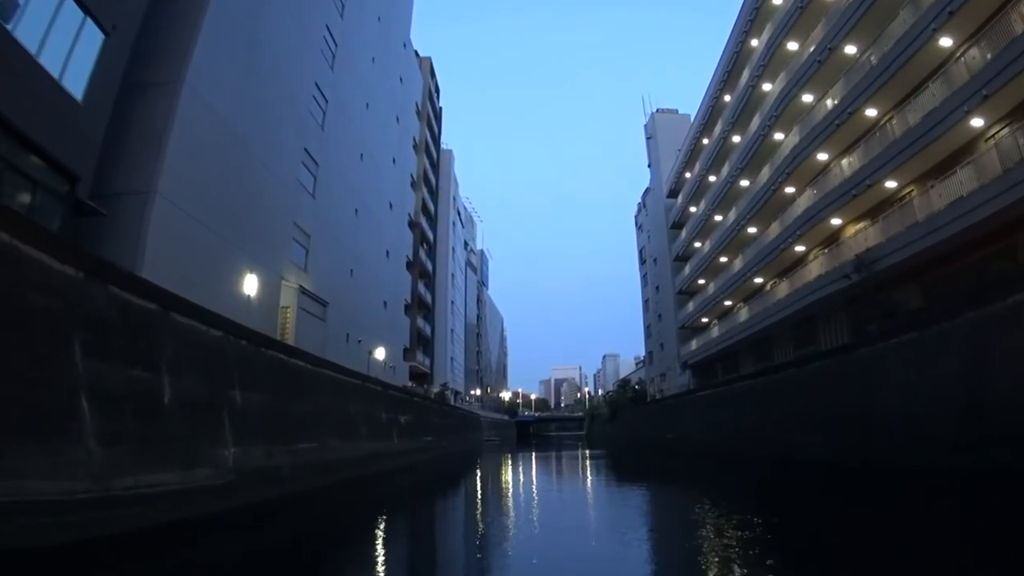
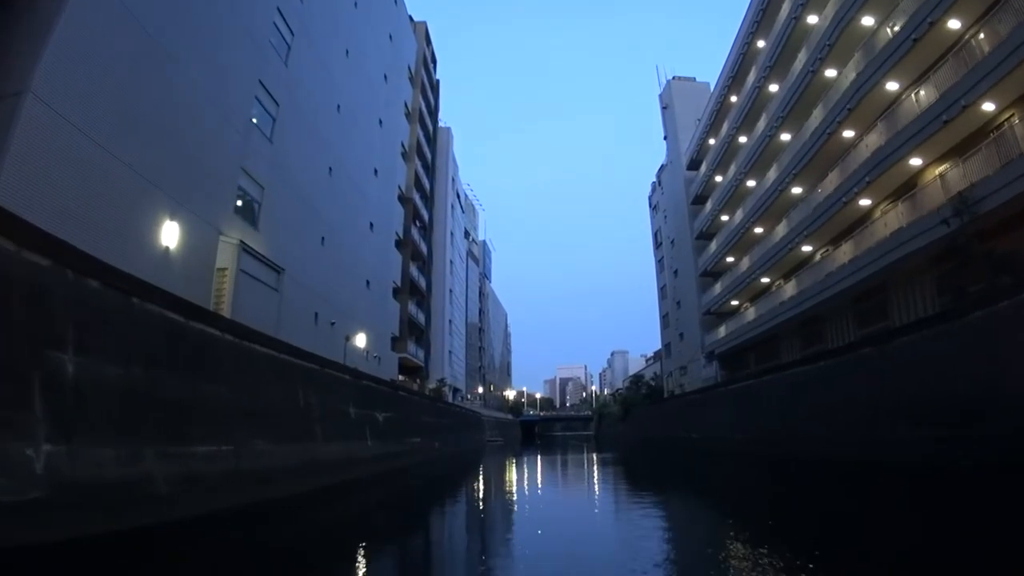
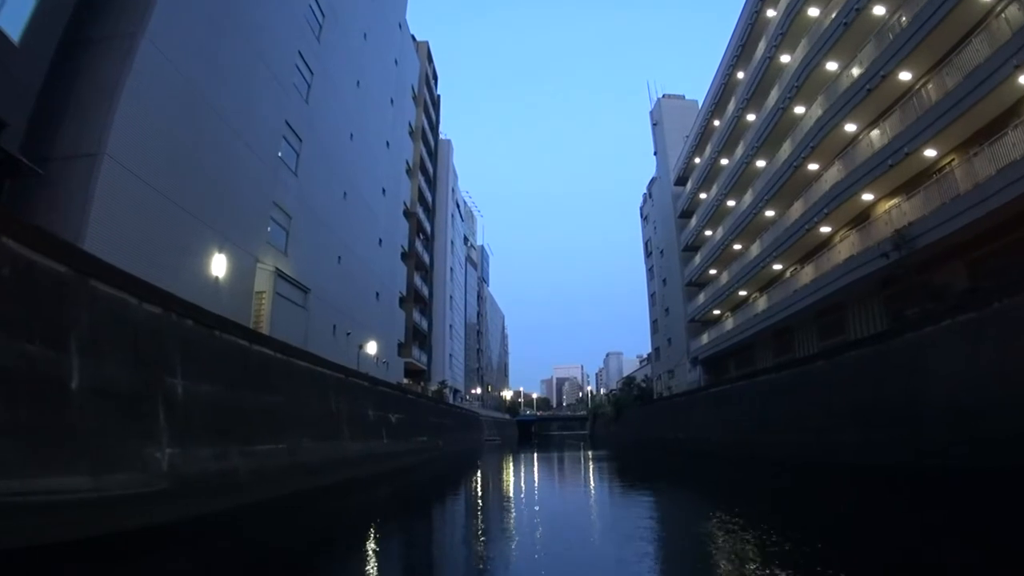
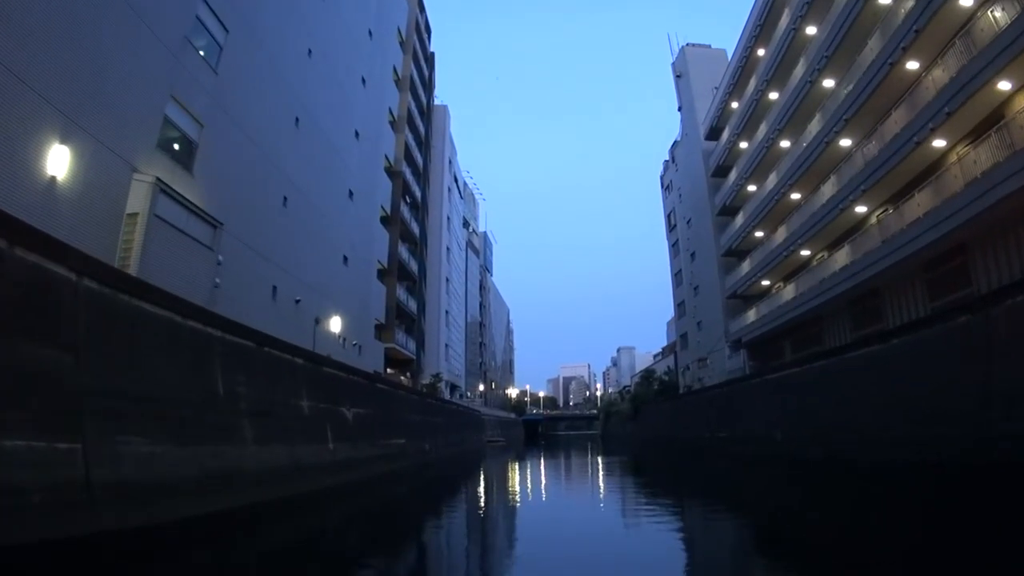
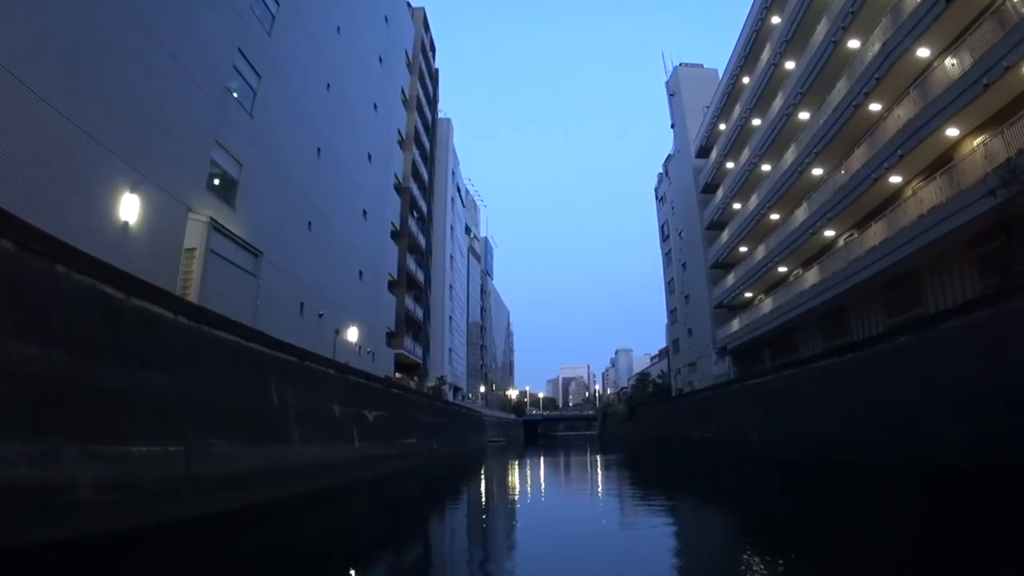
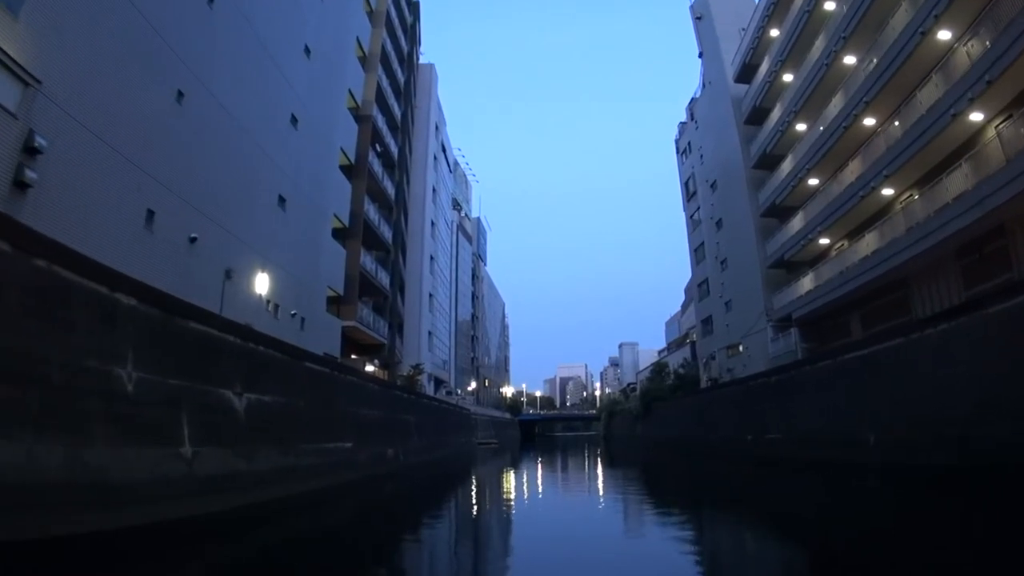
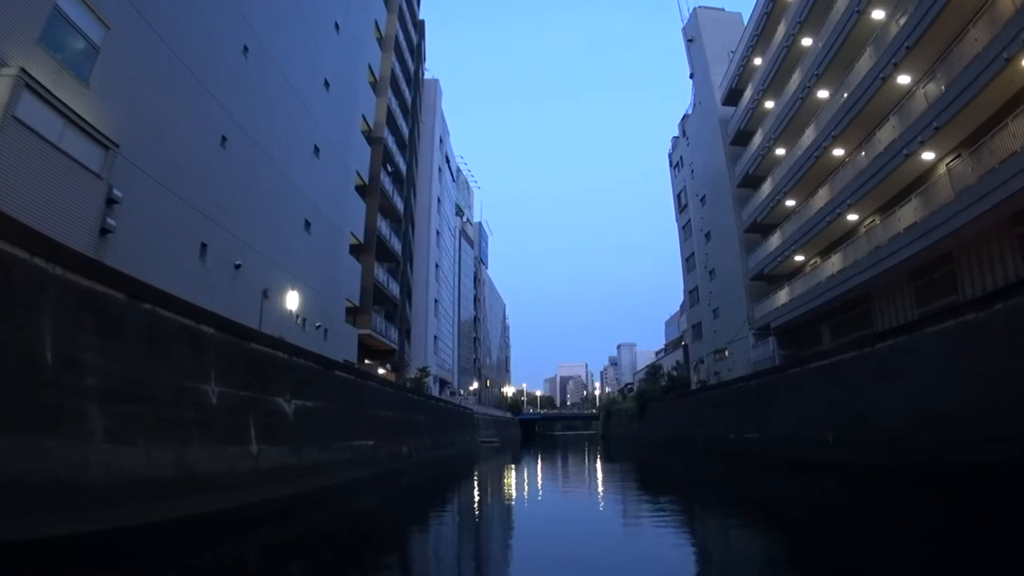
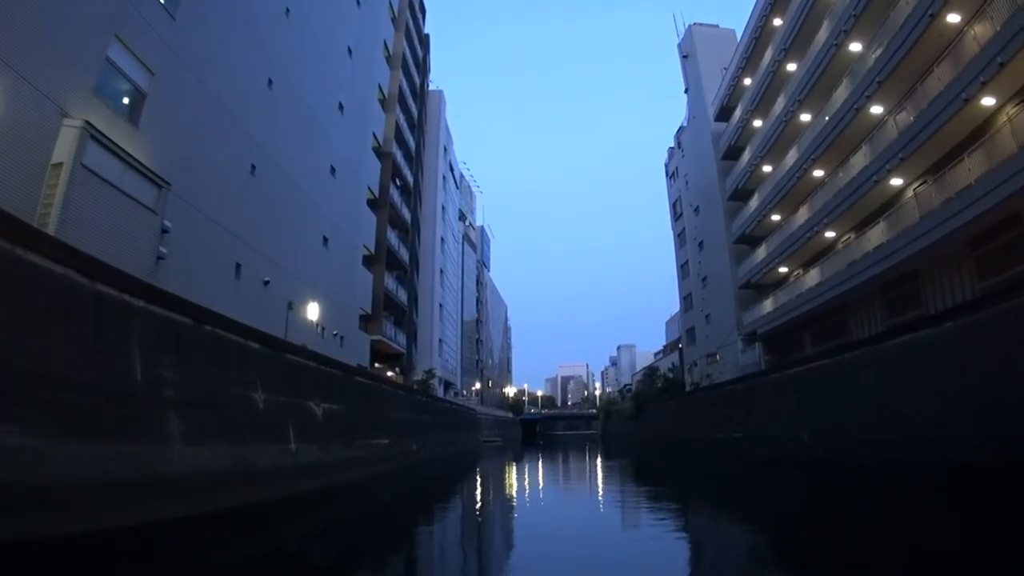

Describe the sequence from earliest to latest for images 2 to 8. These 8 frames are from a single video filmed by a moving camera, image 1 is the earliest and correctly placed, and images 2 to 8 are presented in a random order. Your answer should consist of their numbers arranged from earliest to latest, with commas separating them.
3, 2, 5, 4, 8, 7, 6
